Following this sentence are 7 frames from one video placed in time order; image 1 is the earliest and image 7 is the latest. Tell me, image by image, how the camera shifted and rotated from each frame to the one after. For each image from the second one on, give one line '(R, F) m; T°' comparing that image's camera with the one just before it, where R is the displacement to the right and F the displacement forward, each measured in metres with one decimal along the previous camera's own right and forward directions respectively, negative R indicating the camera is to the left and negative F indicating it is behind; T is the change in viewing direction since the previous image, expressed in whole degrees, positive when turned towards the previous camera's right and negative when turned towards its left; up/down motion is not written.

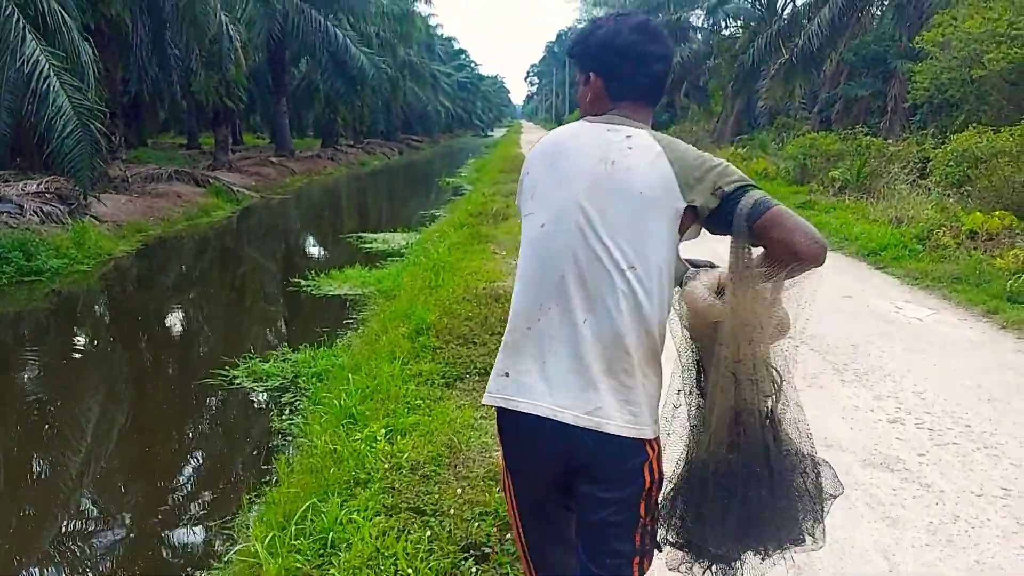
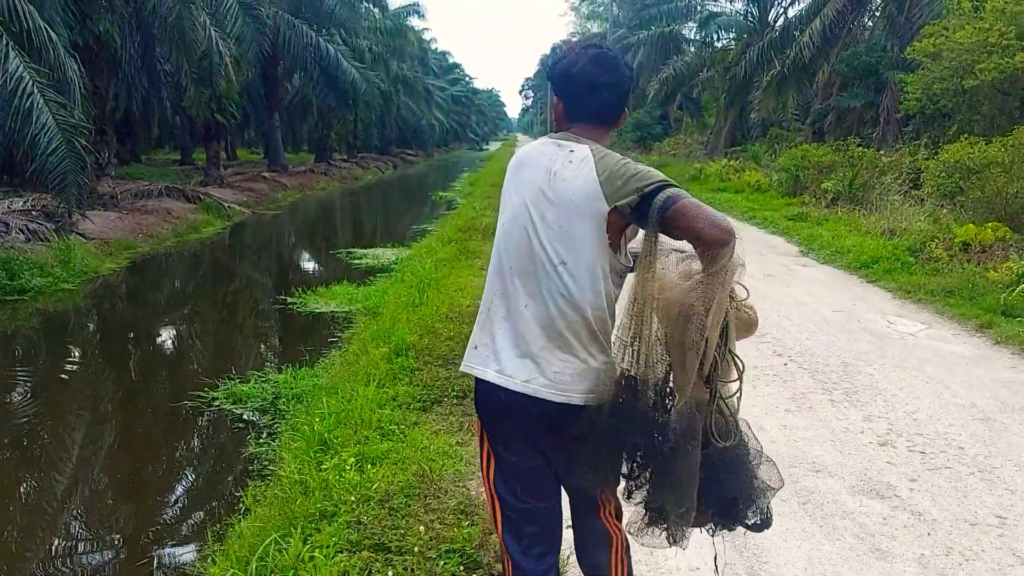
(+0.1, +0.1) m; 0°
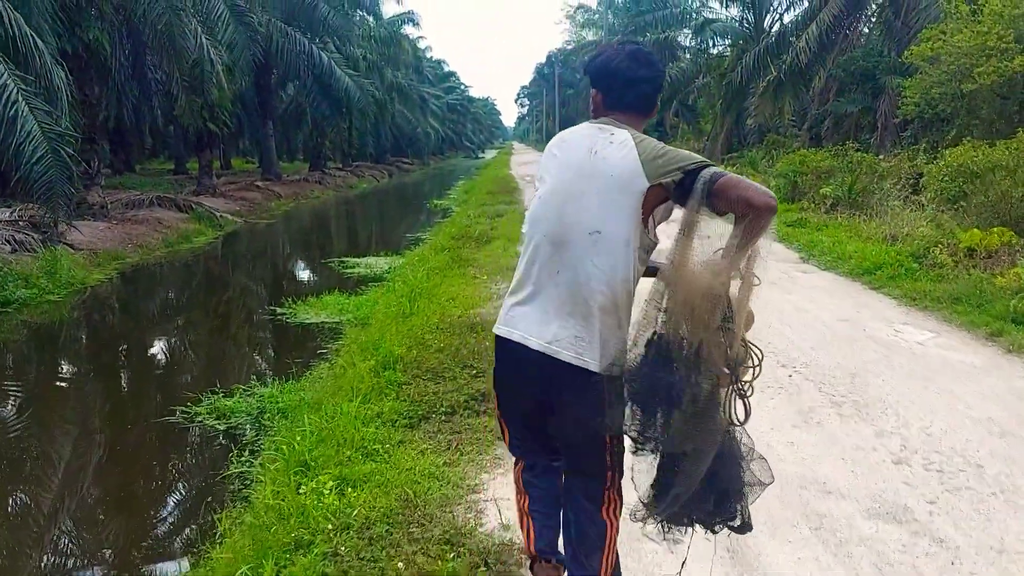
(0.0, +0.2) m; 0°
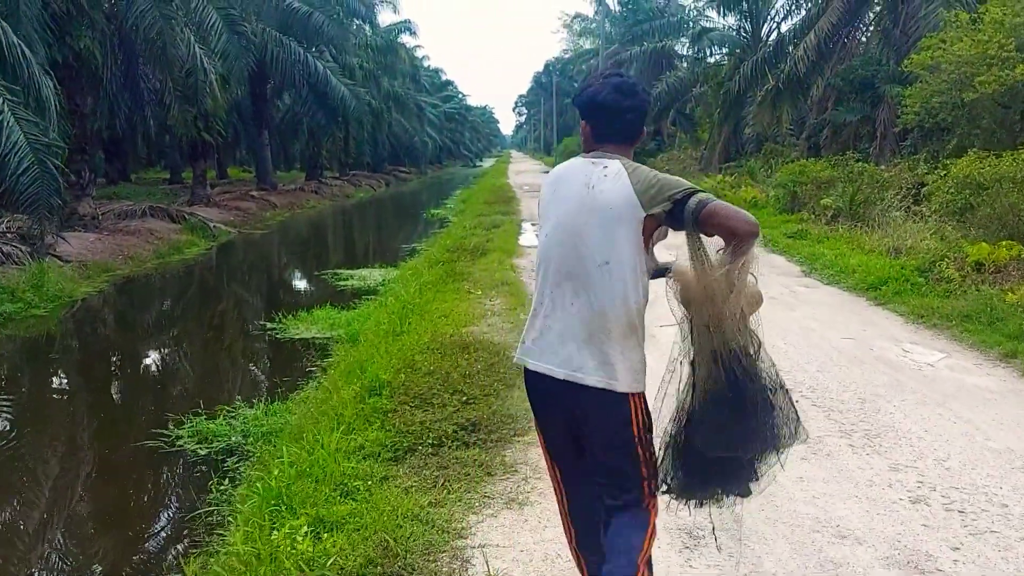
(0.0, +0.2) m; 0°
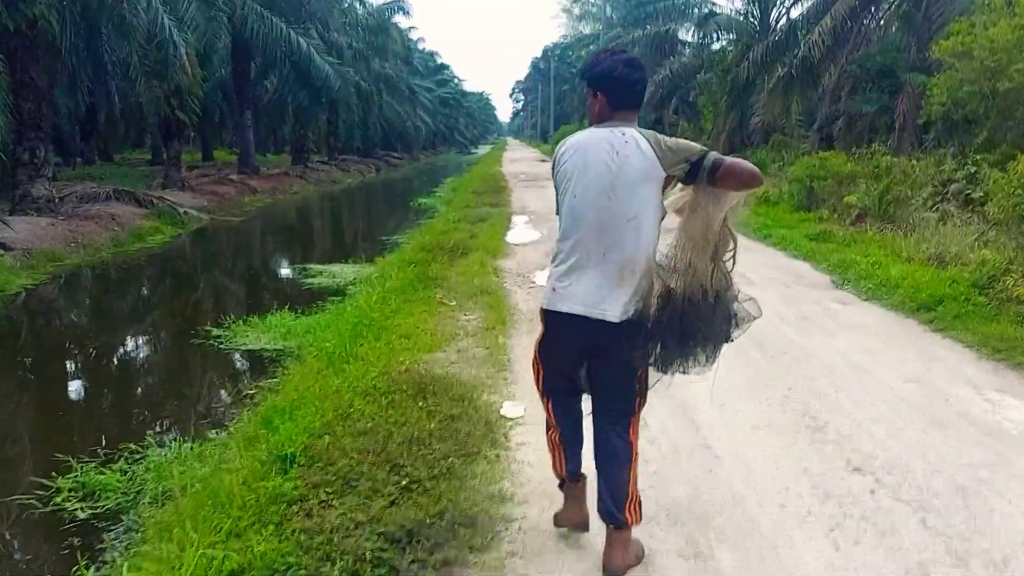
(+0.1, +1.2) m; 0°
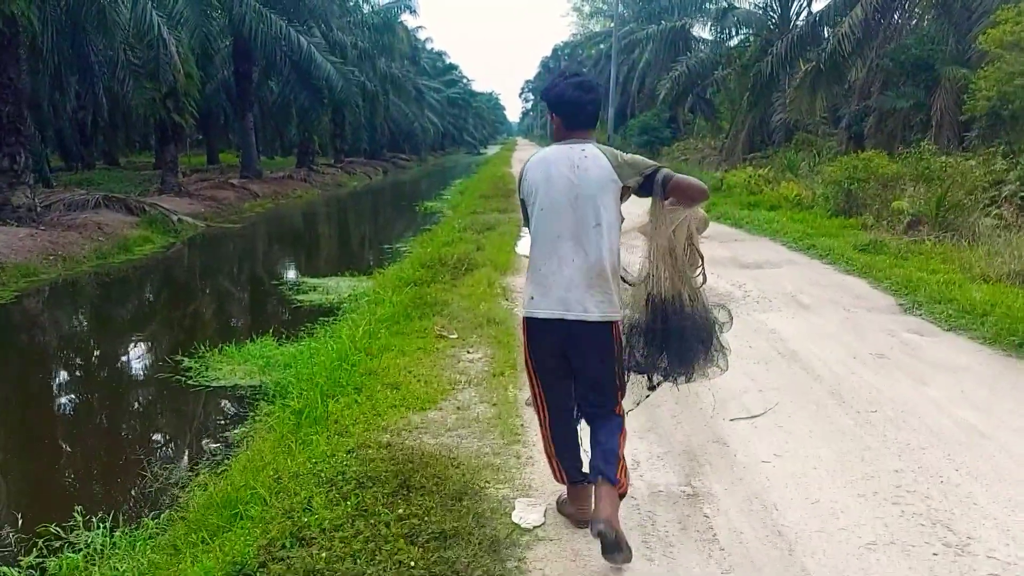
(0.0, +1.0) m; -1°
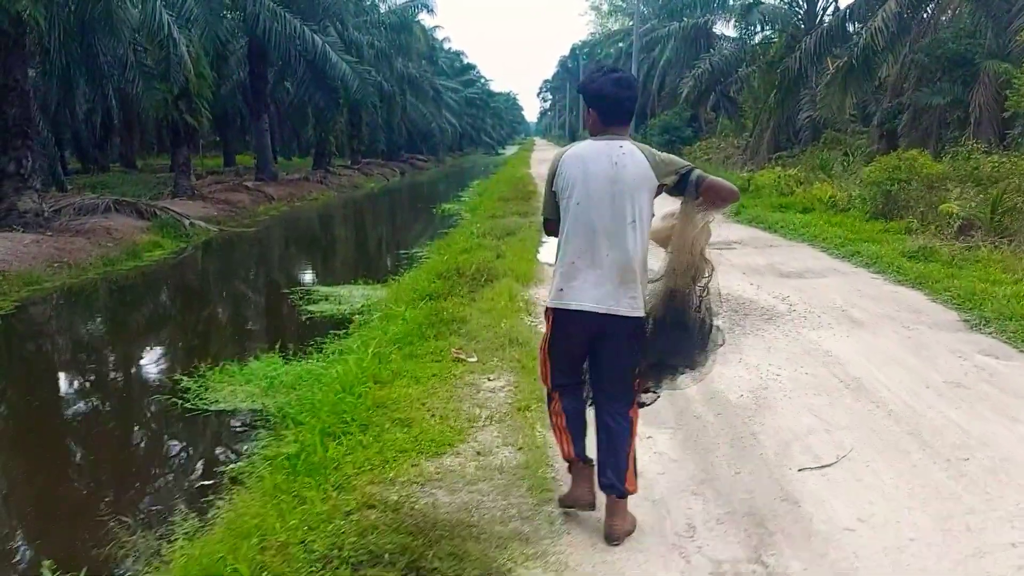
(0.0, +0.5) m; -1°
